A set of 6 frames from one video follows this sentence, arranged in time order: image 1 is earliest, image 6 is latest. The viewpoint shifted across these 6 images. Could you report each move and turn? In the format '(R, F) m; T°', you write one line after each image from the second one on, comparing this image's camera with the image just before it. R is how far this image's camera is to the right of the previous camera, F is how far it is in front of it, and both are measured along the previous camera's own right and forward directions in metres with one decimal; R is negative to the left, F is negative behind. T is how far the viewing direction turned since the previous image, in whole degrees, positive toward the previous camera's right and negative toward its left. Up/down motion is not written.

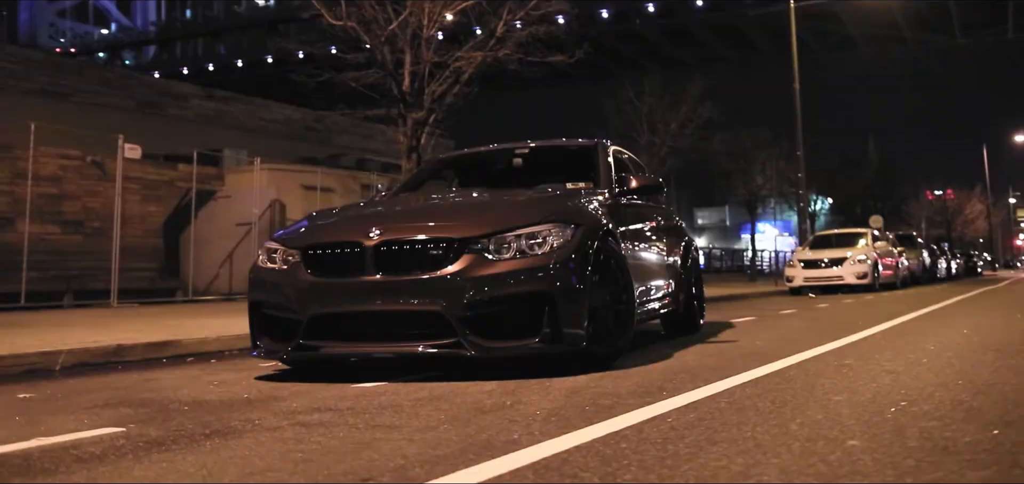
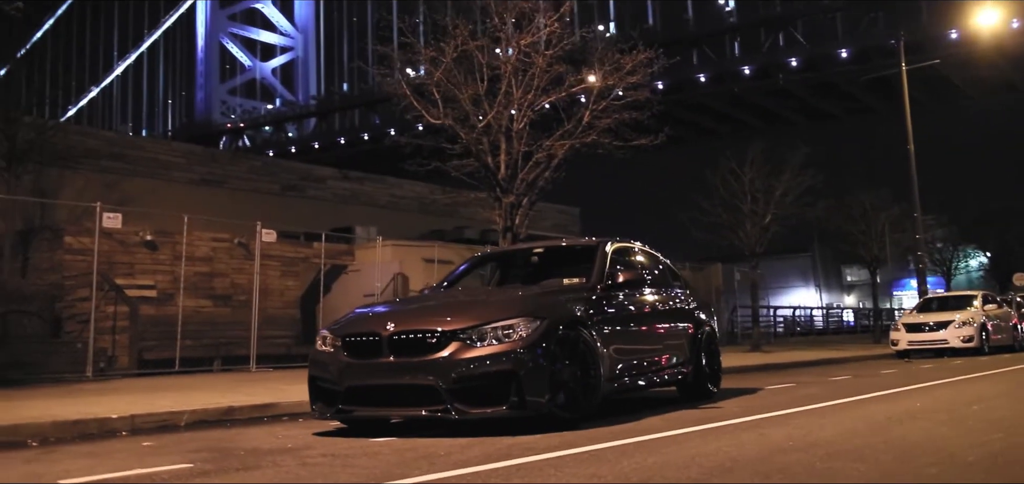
(+1.0, -1.4) m; -9°
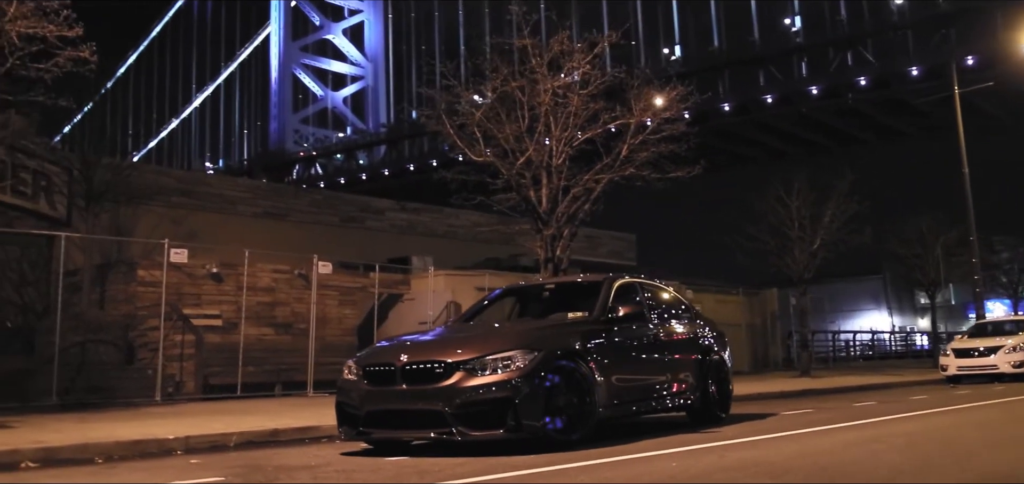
(+0.5, -0.7) m; -4°
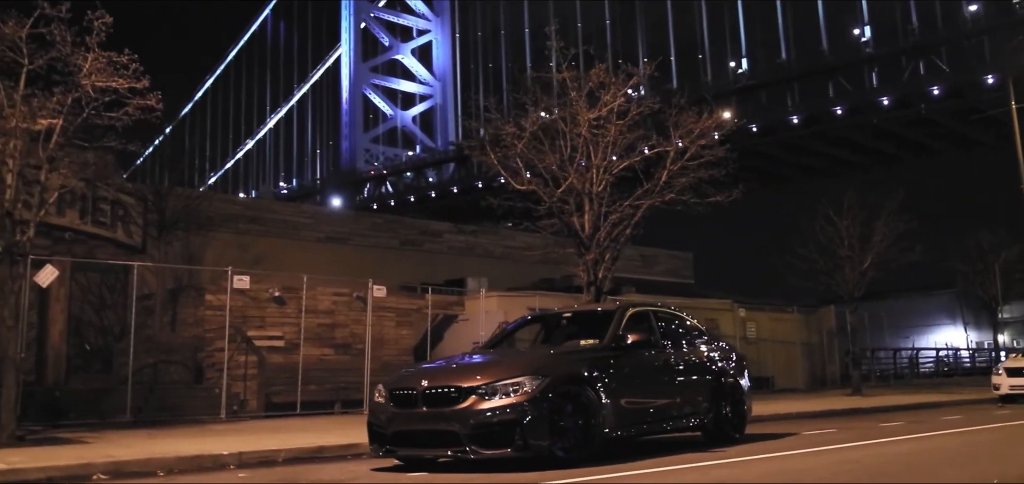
(+0.5, -0.7) m; -4°
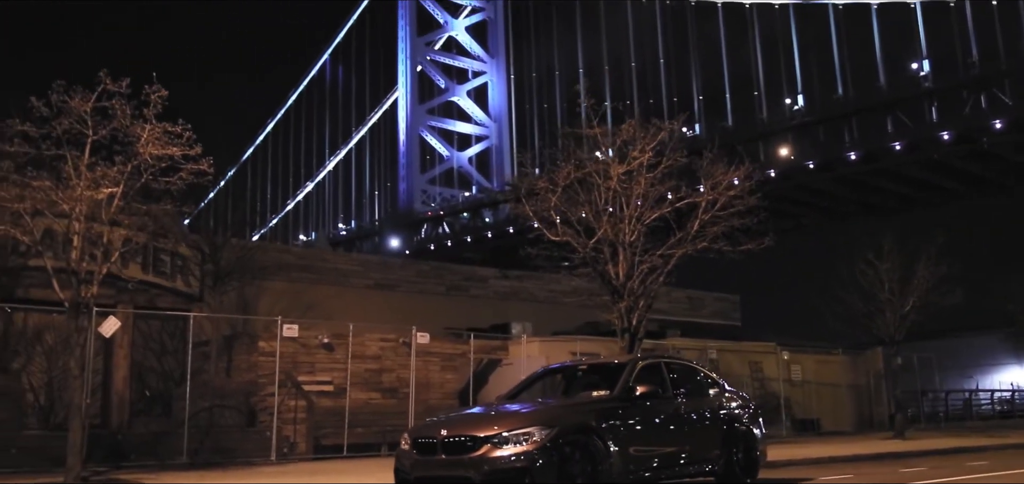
(+0.4, -0.7) m; -3°
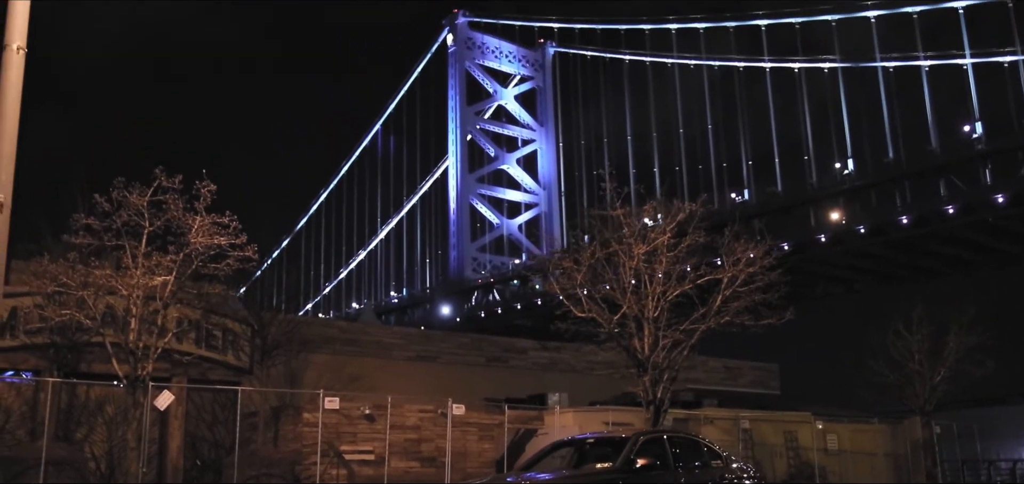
(+0.4, -1.0) m; -3°
